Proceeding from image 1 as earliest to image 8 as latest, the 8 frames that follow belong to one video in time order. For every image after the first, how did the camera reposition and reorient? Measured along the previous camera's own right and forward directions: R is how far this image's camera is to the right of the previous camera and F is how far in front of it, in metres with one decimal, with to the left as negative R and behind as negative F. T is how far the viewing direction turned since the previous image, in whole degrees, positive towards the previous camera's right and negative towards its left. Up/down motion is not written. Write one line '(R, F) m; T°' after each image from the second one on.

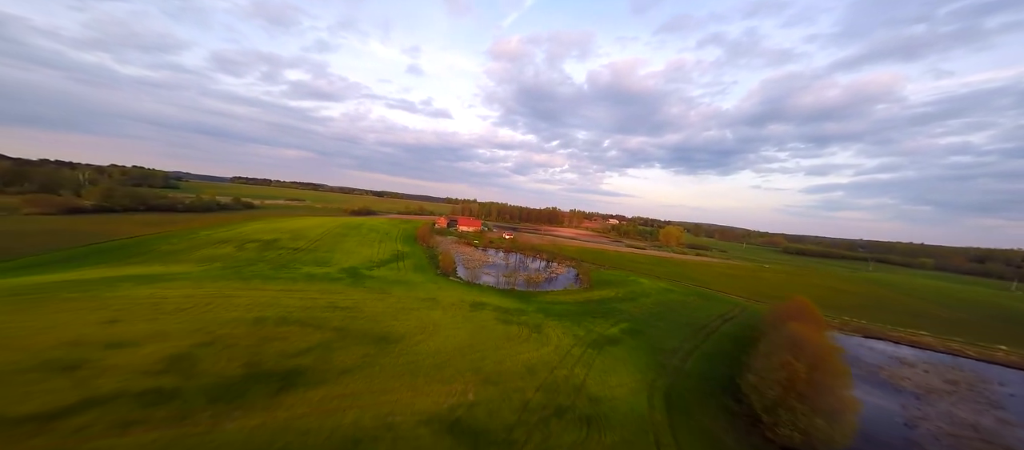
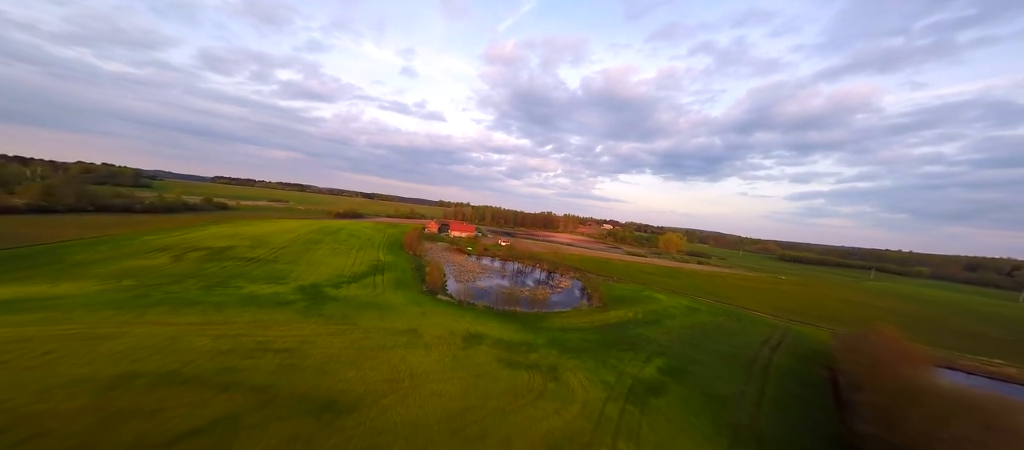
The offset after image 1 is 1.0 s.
(-0.8, +4.8) m; +1°
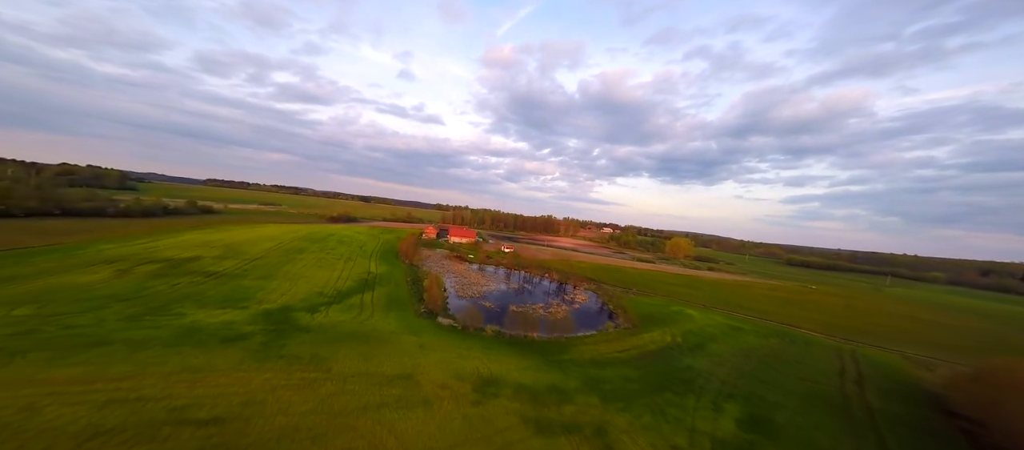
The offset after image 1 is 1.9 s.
(-1.2, +4.0) m; 0°
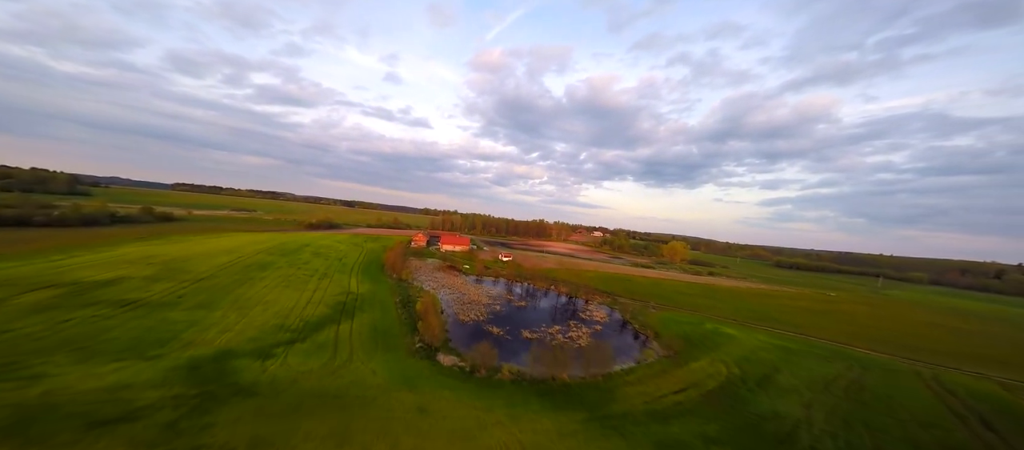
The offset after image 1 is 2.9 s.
(-1.7, +4.4) m; +2°
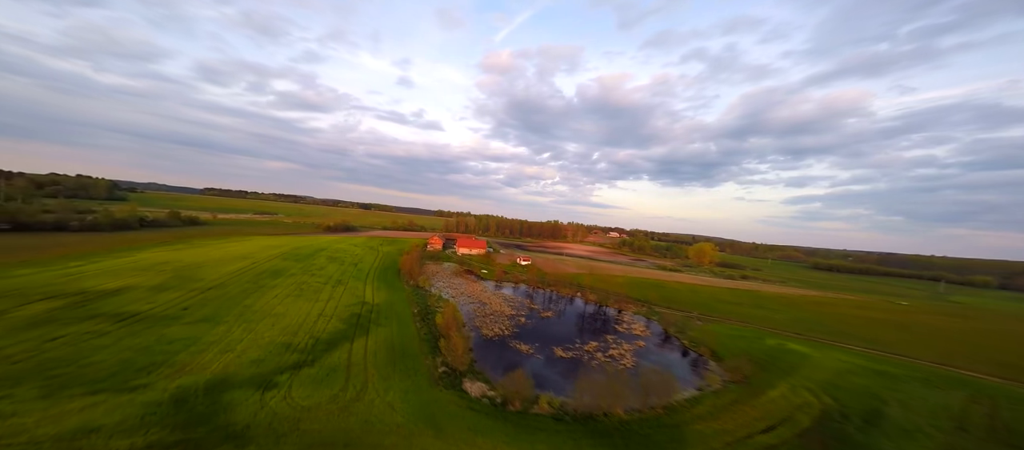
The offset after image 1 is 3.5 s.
(-1.0, +2.4) m; -3°
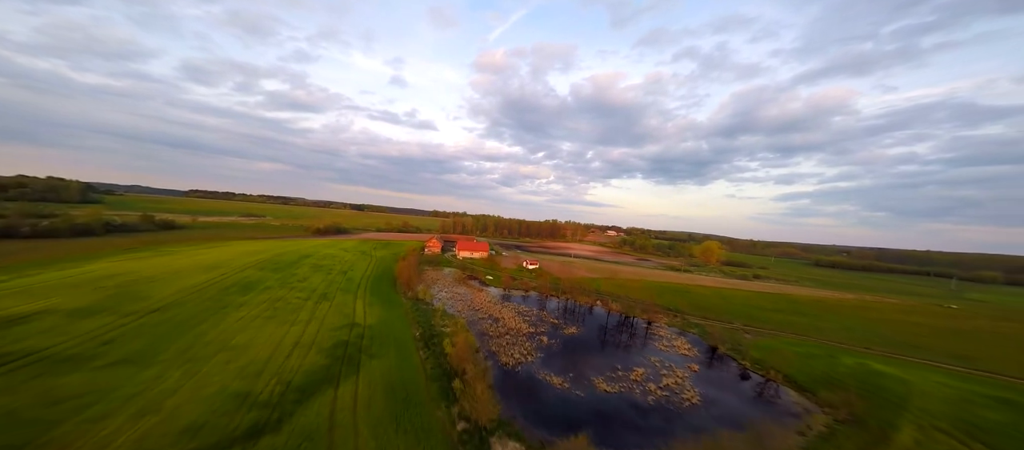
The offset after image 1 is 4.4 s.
(-1.6, +3.9) m; +1°
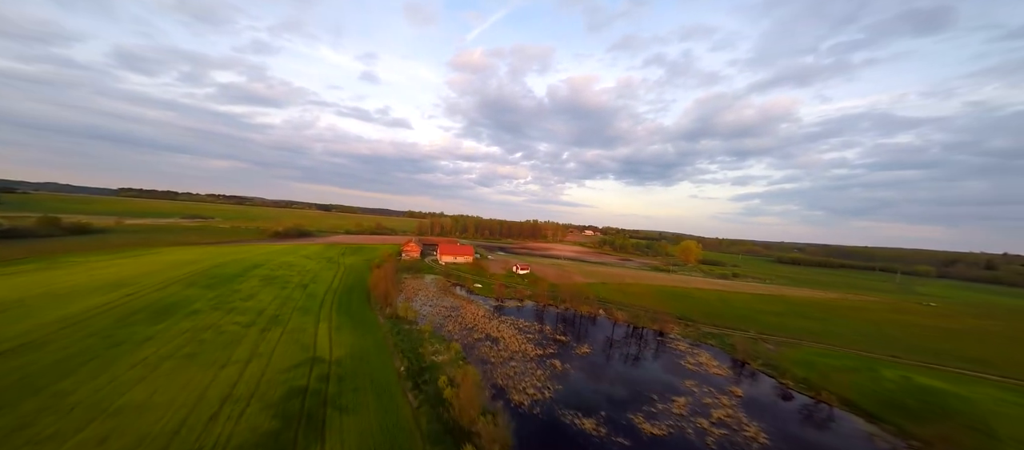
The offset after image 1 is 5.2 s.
(-1.7, +3.5) m; +5°
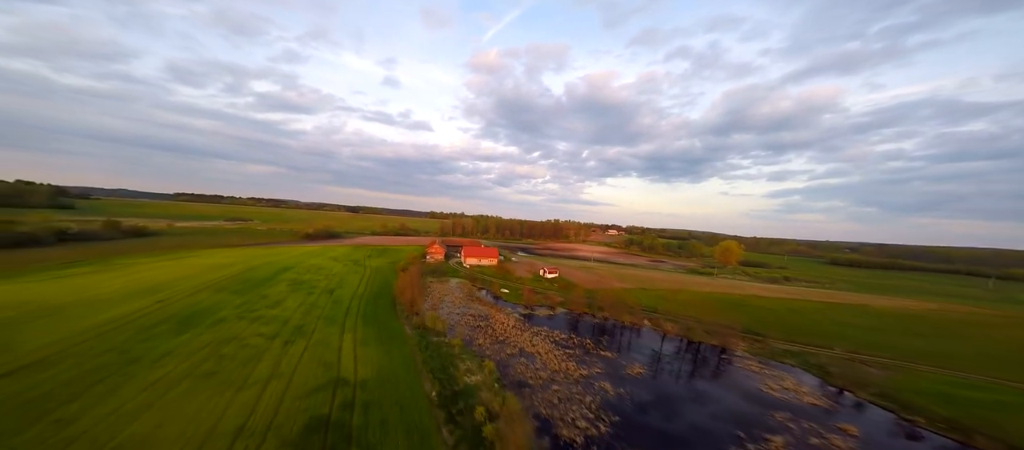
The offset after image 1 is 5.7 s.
(-1.0, +2.2) m; -4°
